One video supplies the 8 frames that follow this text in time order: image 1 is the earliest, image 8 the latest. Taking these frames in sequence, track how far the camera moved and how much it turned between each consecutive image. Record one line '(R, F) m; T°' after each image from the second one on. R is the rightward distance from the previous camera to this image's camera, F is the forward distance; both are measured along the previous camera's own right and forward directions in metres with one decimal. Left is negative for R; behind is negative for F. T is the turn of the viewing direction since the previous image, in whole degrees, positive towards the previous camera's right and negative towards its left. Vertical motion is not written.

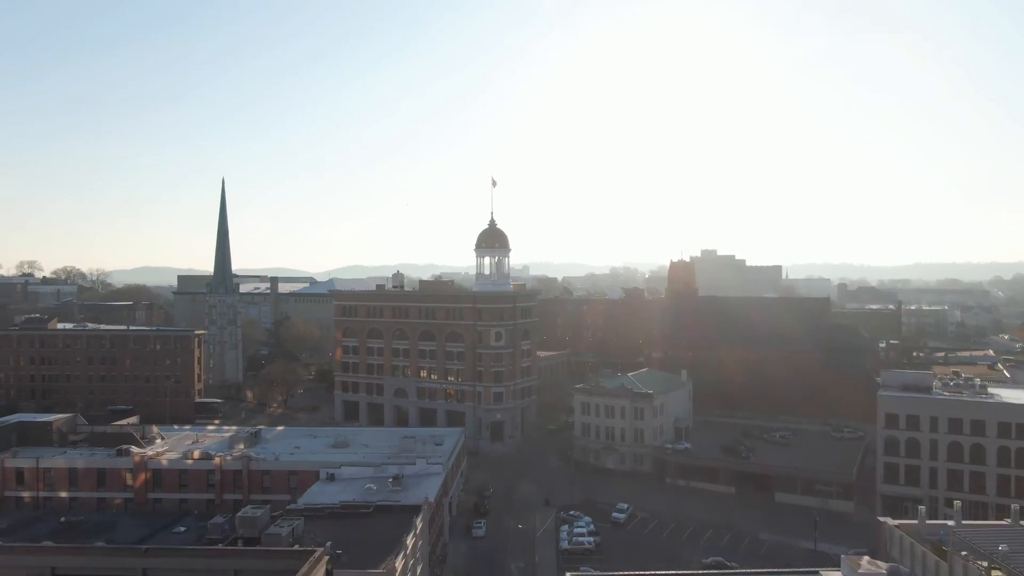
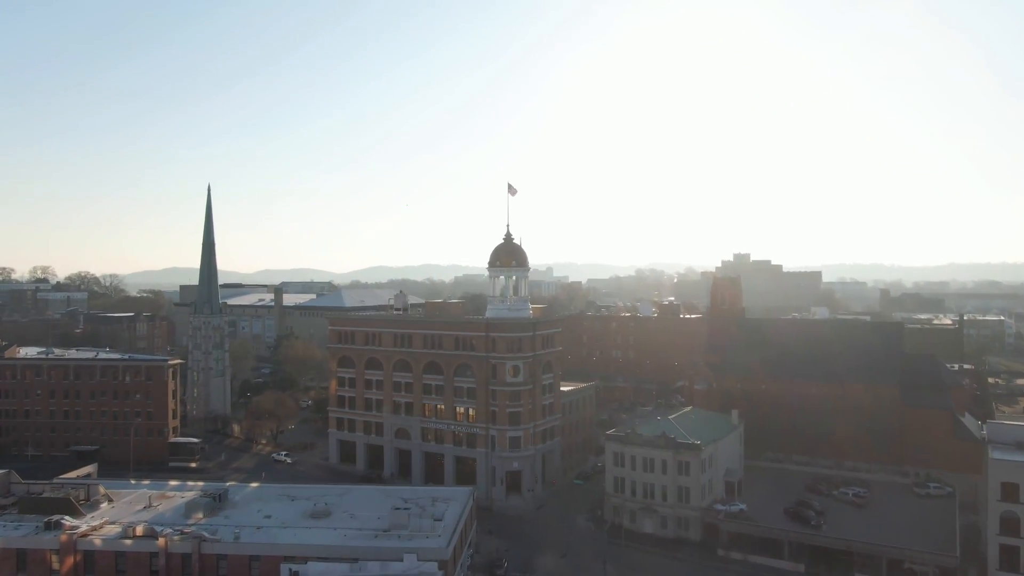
(+0.4, +11.2) m; -2°
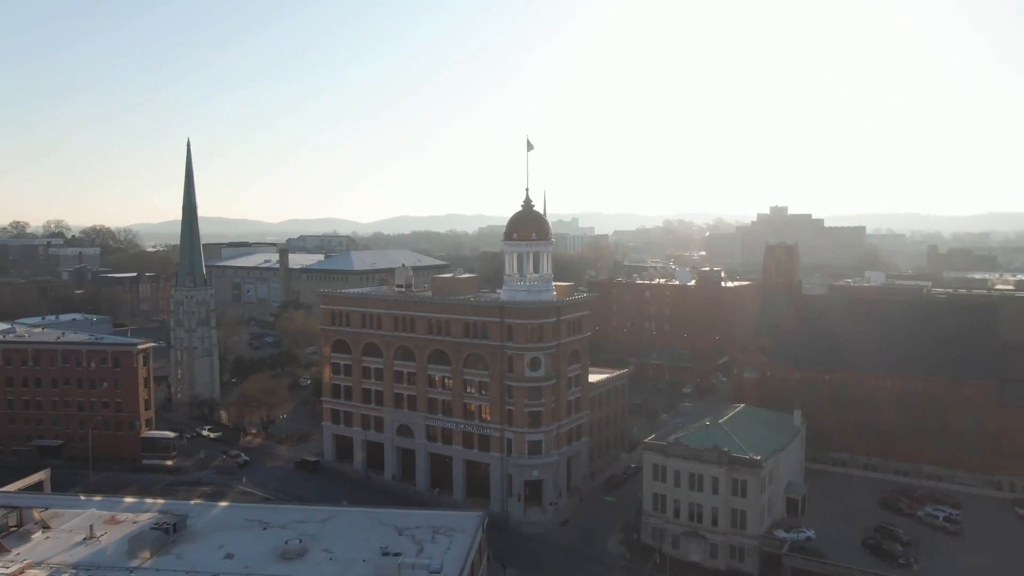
(+0.4, +10.5) m; -2°
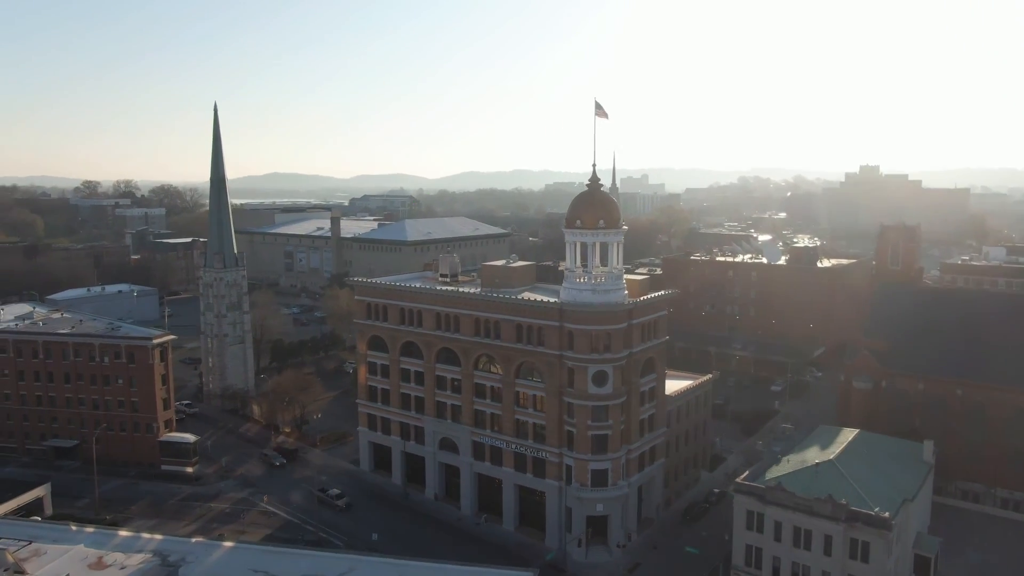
(+0.3, +9.4) m; -5°
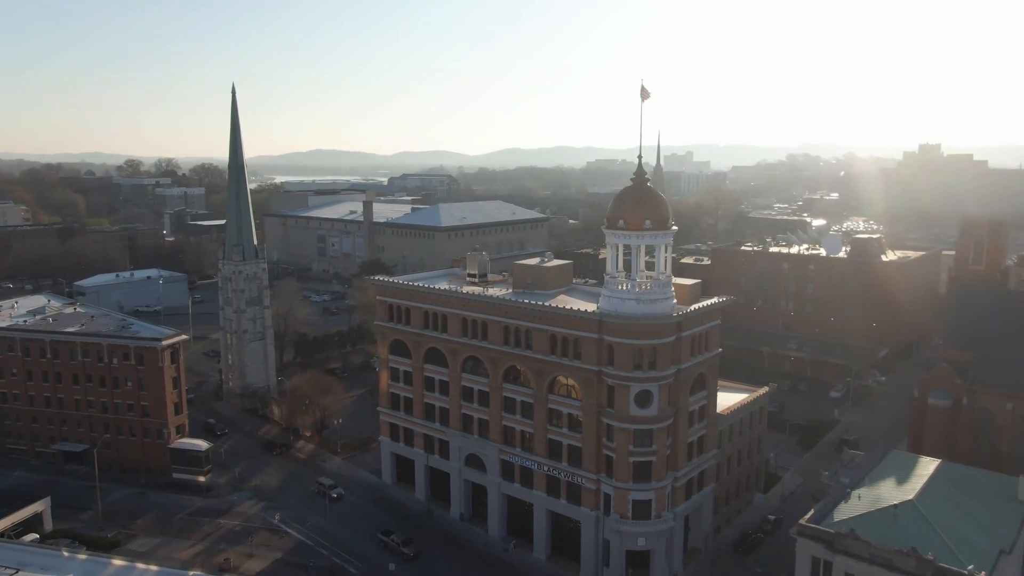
(+0.4, +4.9) m; -3°
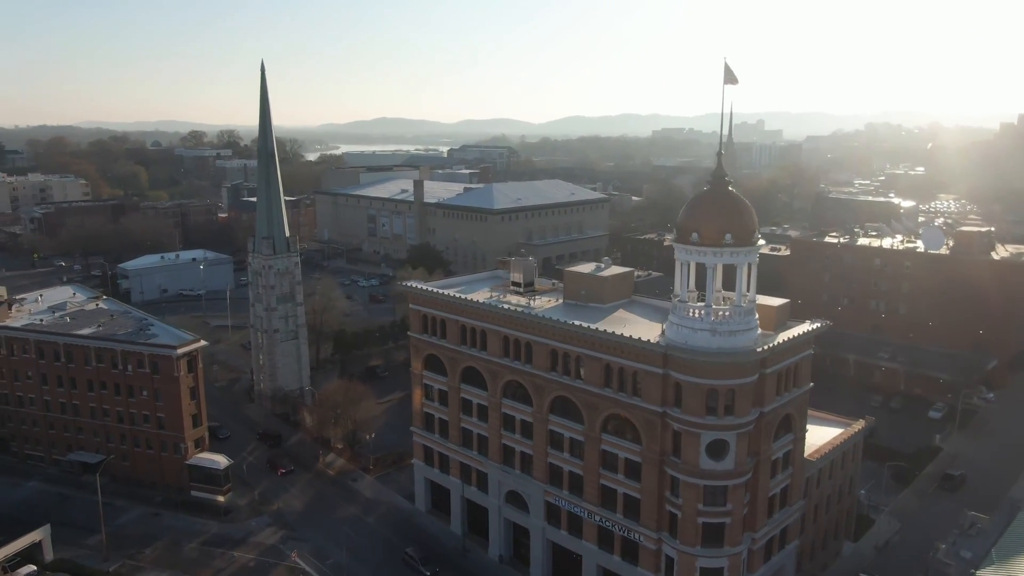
(+0.6, +6.6) m; -5°
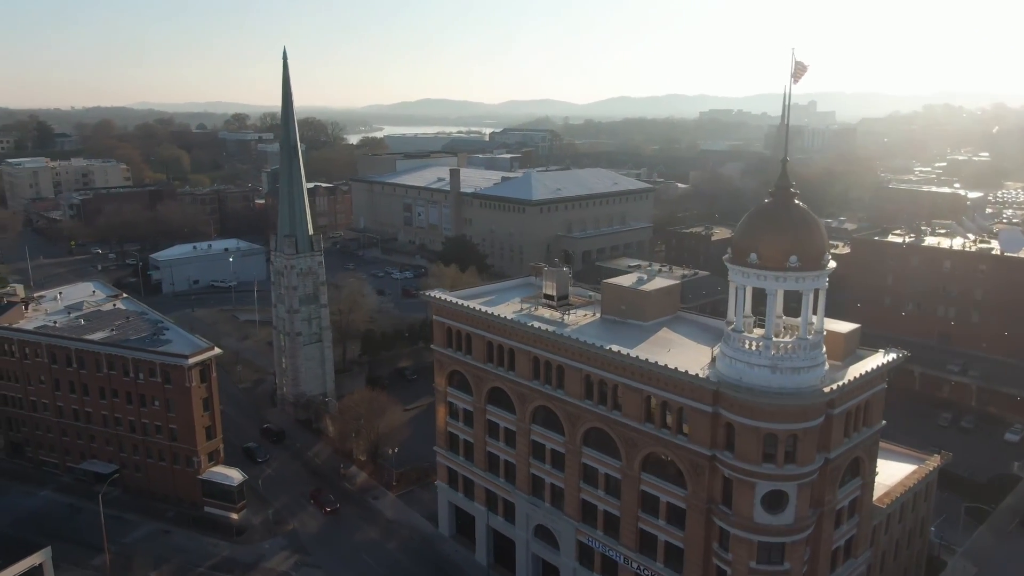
(+0.5, +3.9) m; -3°
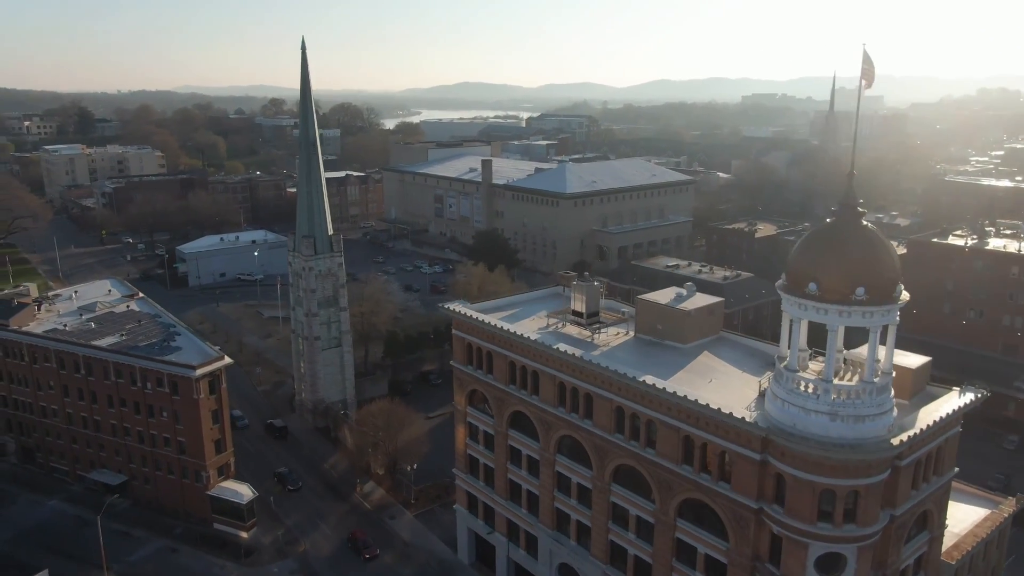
(+0.5, +3.3) m; -3°
